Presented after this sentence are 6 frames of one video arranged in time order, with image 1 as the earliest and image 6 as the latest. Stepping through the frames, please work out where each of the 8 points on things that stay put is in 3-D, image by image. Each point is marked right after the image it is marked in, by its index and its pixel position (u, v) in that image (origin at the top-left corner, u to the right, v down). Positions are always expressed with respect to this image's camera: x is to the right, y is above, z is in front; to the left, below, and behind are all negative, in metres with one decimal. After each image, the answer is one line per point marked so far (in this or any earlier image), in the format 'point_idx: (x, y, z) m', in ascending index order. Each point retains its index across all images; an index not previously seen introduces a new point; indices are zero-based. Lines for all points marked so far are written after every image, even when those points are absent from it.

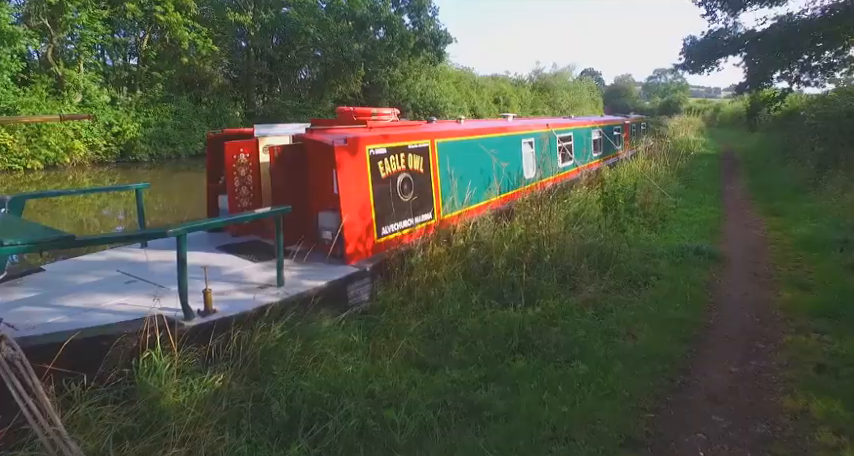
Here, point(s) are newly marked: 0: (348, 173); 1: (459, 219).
0: (-0.7, +0.5, +4.7) m
1: (+0.4, +0.1, +6.0) m
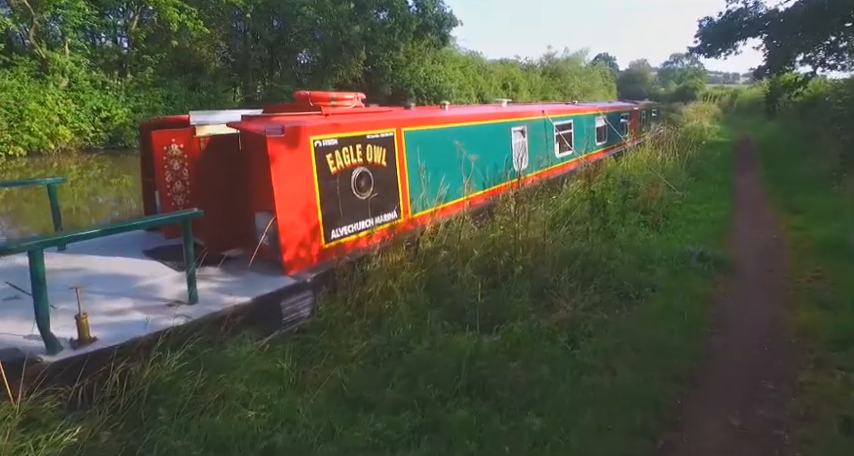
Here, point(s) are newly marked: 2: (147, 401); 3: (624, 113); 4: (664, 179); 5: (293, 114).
0: (-1.0, +0.4, +4.0) m
1: (0.0, +0.1, +5.3) m
2: (-1.4, -0.9, +2.8) m
3: (+5.1, +3.0, +13.9) m
4: (+4.2, +0.9, +9.4) m
5: (-1.1, +1.0, +4.6) m
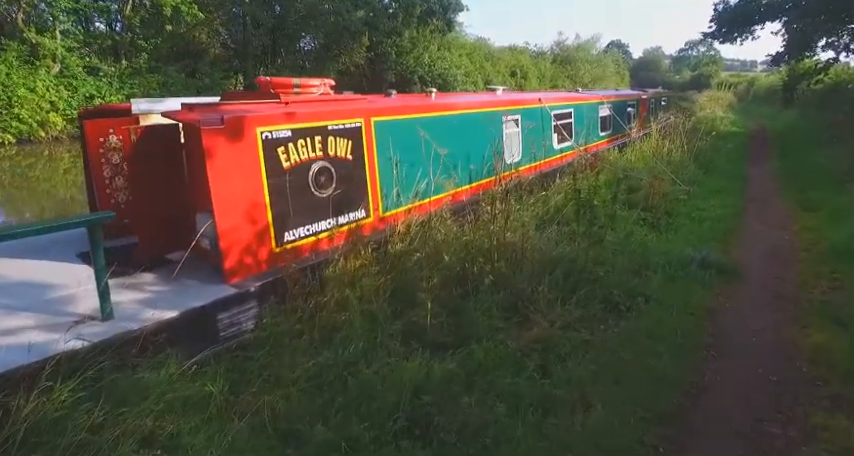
0: (-1.3, +0.4, +3.5) m
1: (-0.2, +0.1, +4.9) m
2: (-1.8, -0.9, +2.3) m
3: (+5.0, +3.1, +13.2) m
4: (+4.0, +0.9, +8.8) m
5: (-1.4, +1.0, +4.1) m
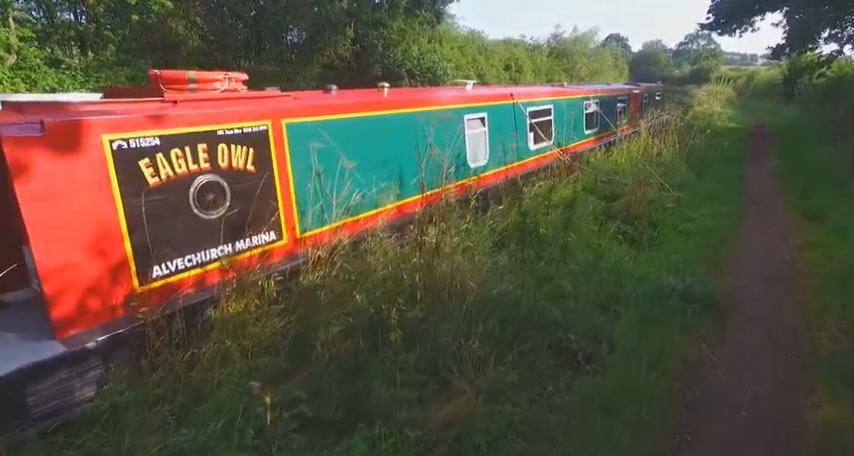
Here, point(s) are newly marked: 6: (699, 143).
0: (-1.9, +0.2, +2.7) m
1: (-0.8, -0.1, +4.0) m
2: (-2.3, -1.1, +1.5) m
3: (+4.5, +3.0, +12.4) m
4: (+3.4, +0.8, +8.0) m
5: (-1.9, +0.8, +3.2) m
6: (+5.7, +1.8, +11.3) m
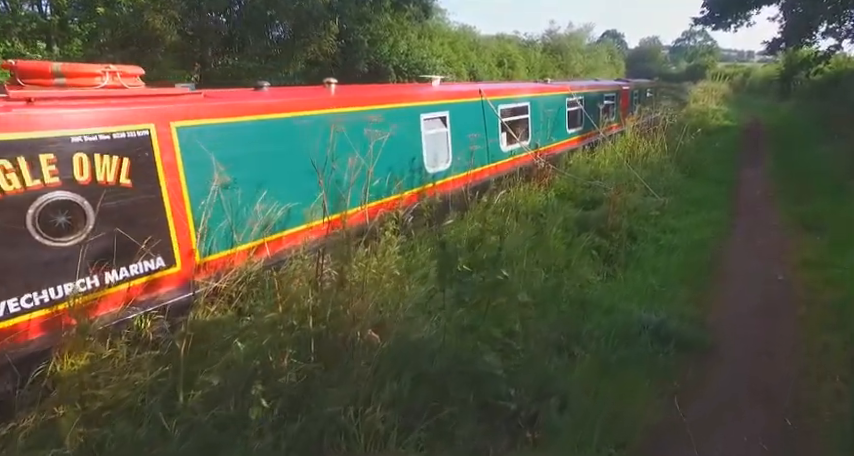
0: (-2.3, +0.1, +2.0) m
1: (-1.3, -0.3, +3.4) m
2: (-2.8, -1.3, +0.8) m
3: (+4.0, +3.0, +11.7) m
4: (+2.9, +0.7, +7.3) m
5: (-2.4, +0.6, +2.6) m
6: (+5.2, +1.7, +10.6) m
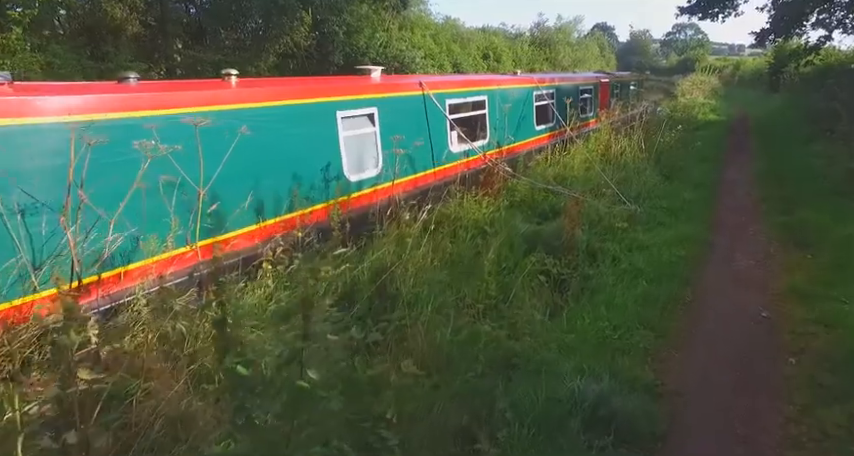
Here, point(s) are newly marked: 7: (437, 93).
0: (-3.0, -0.1, +1.1) m
1: (-1.9, -0.5, +2.4) m
2: (-3.4, -1.5, -0.1) m
3: (+3.2, +2.9, +10.8) m
4: (+2.2, +0.5, +6.4) m
5: (-3.1, +0.4, +1.6) m
6: (+4.4, +1.6, +9.8) m
7: (+0.1, +1.4, +5.8) m
